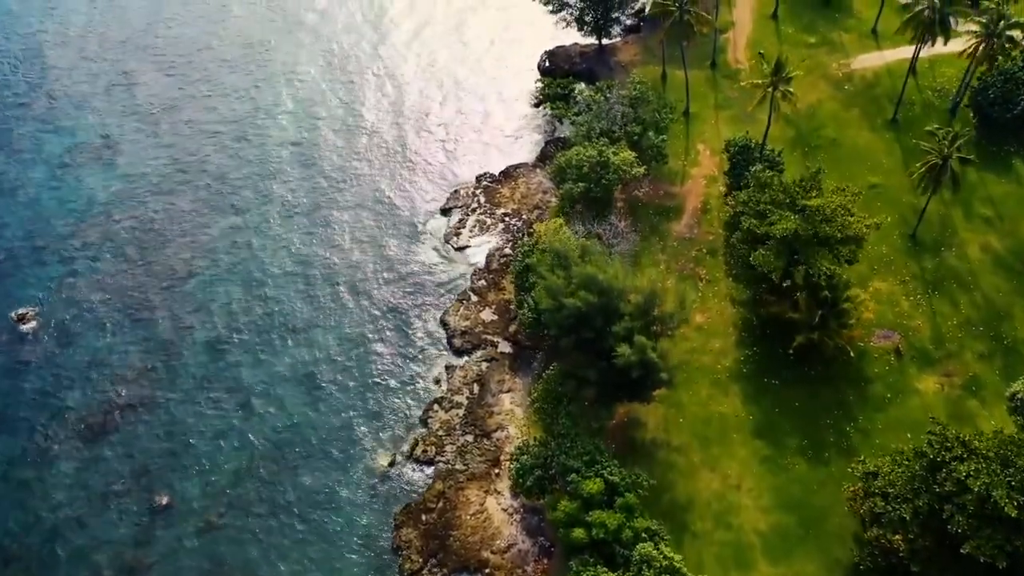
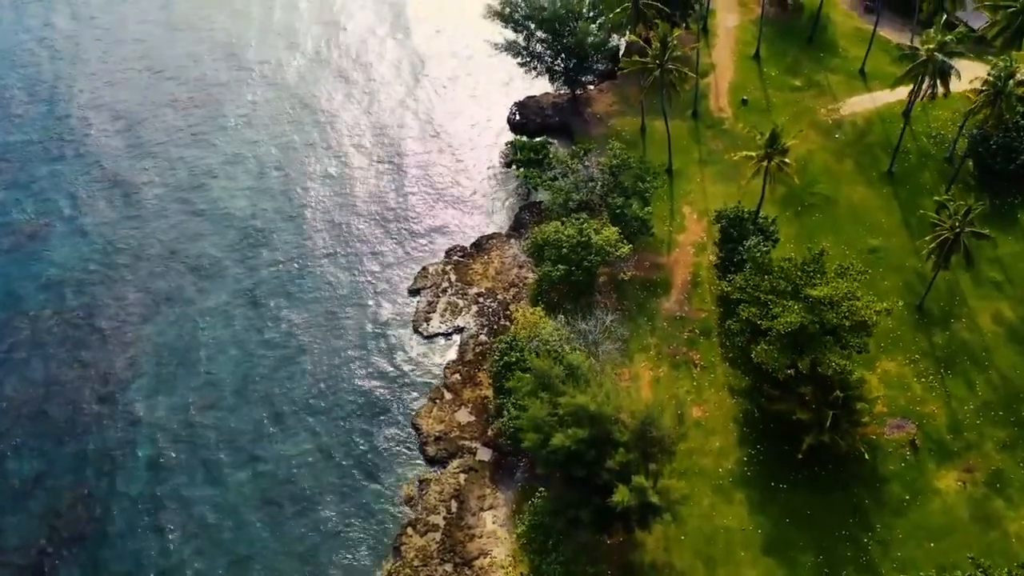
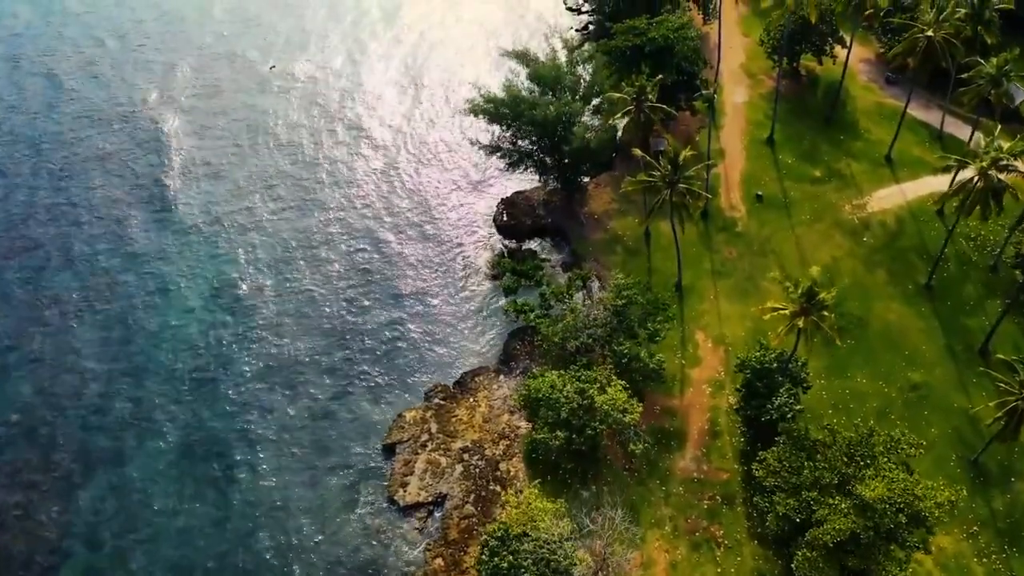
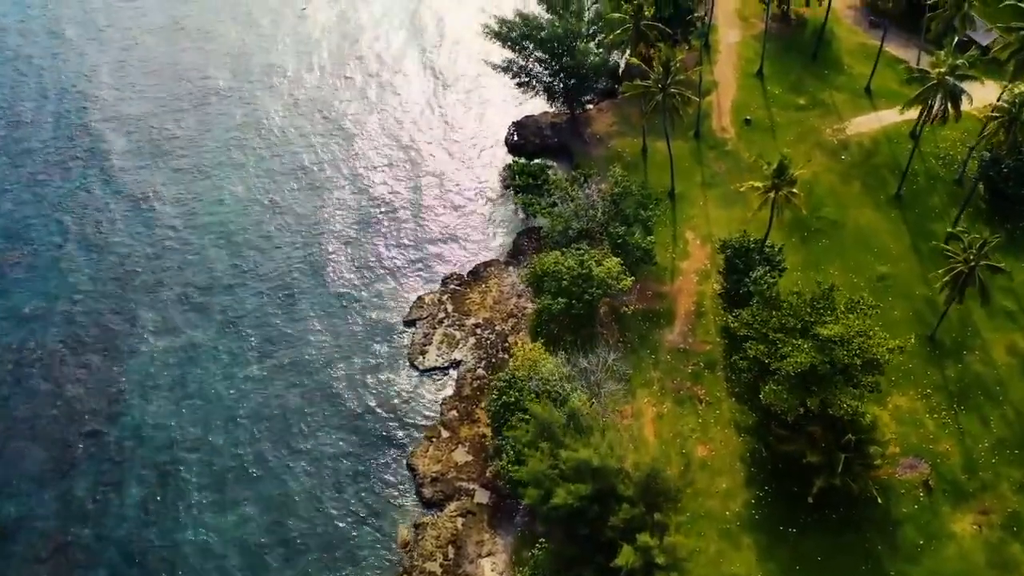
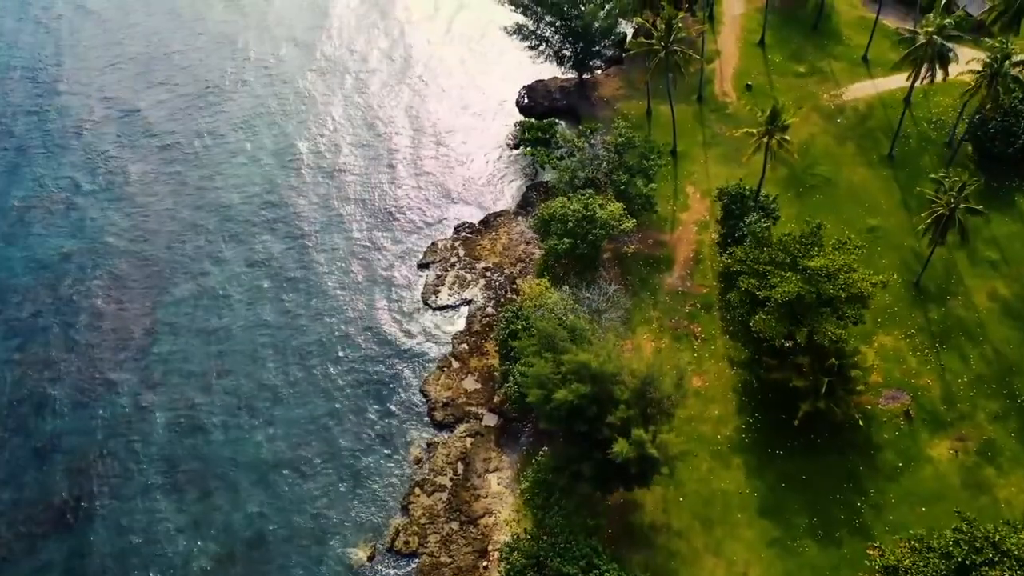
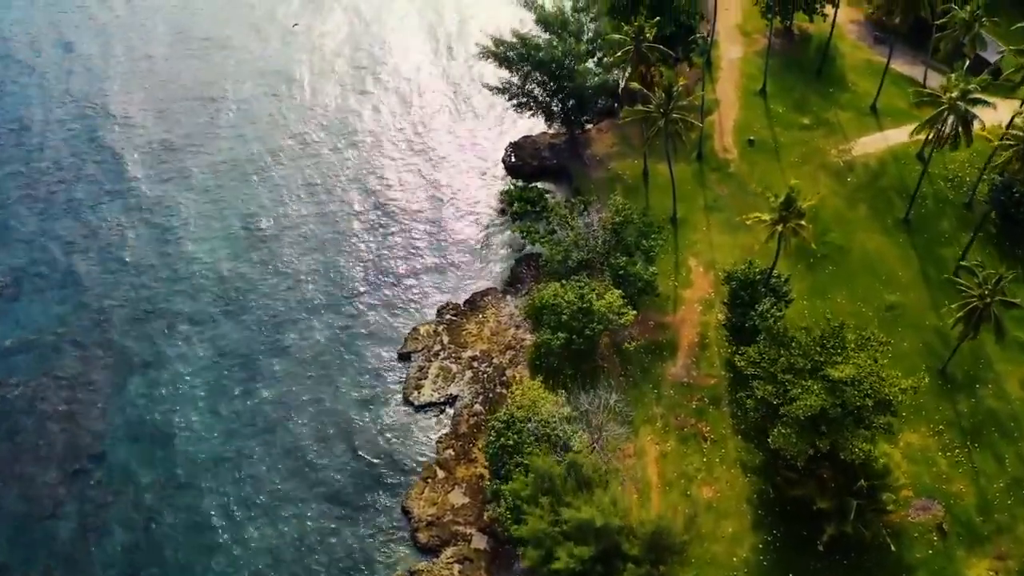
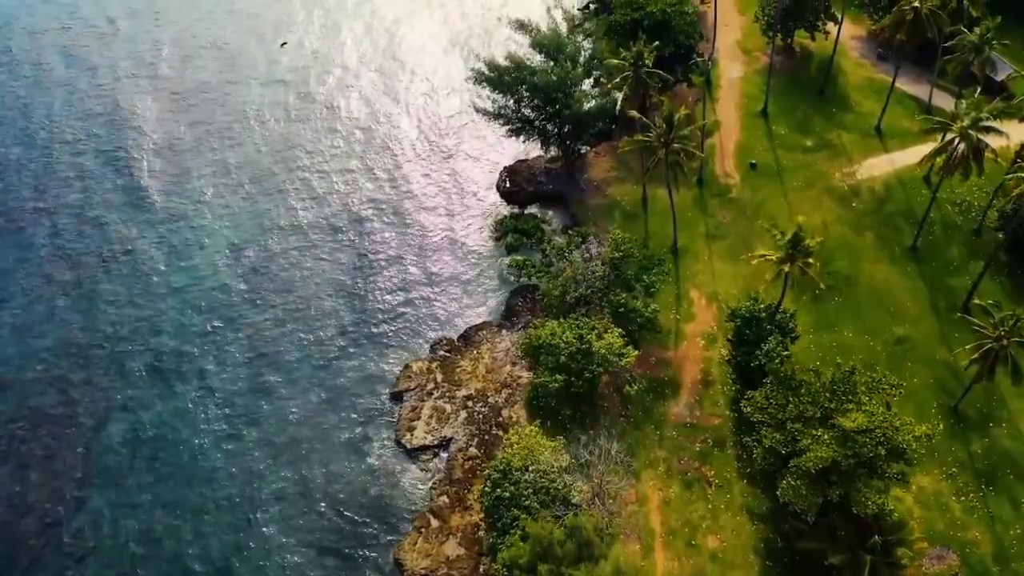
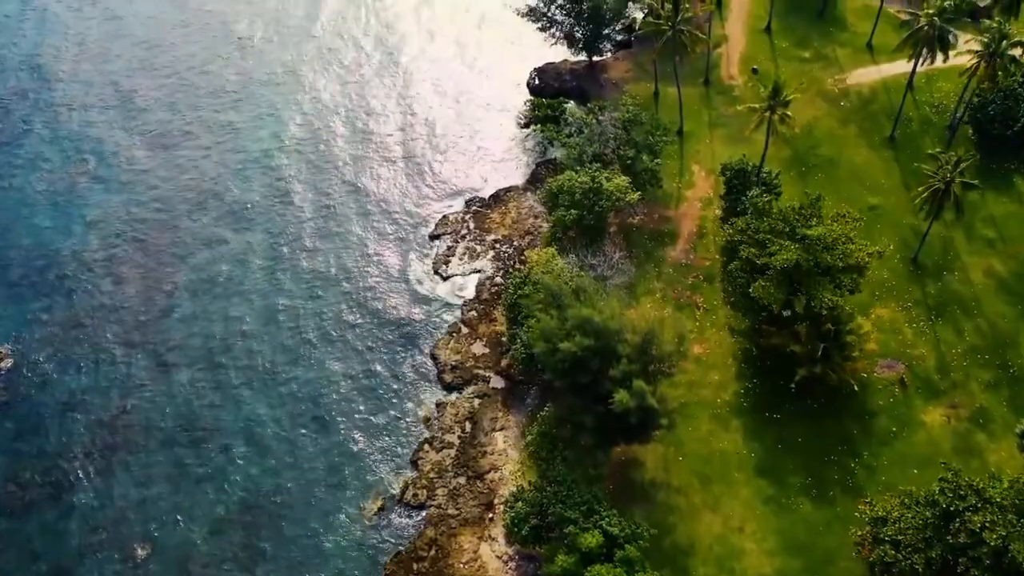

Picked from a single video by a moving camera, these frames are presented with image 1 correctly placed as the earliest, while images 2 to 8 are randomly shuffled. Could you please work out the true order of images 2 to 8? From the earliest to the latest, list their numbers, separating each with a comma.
8, 5, 2, 4, 6, 7, 3
